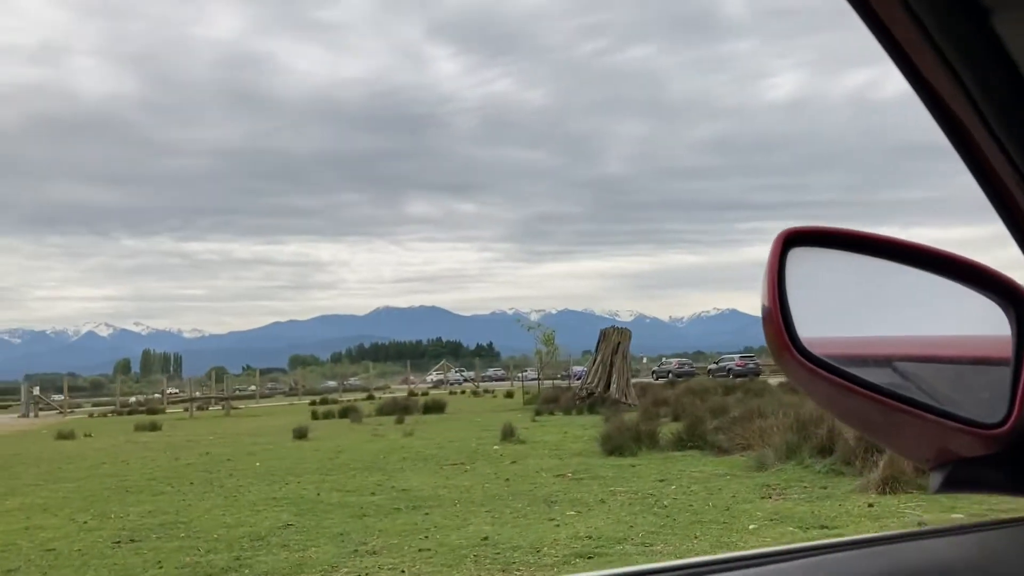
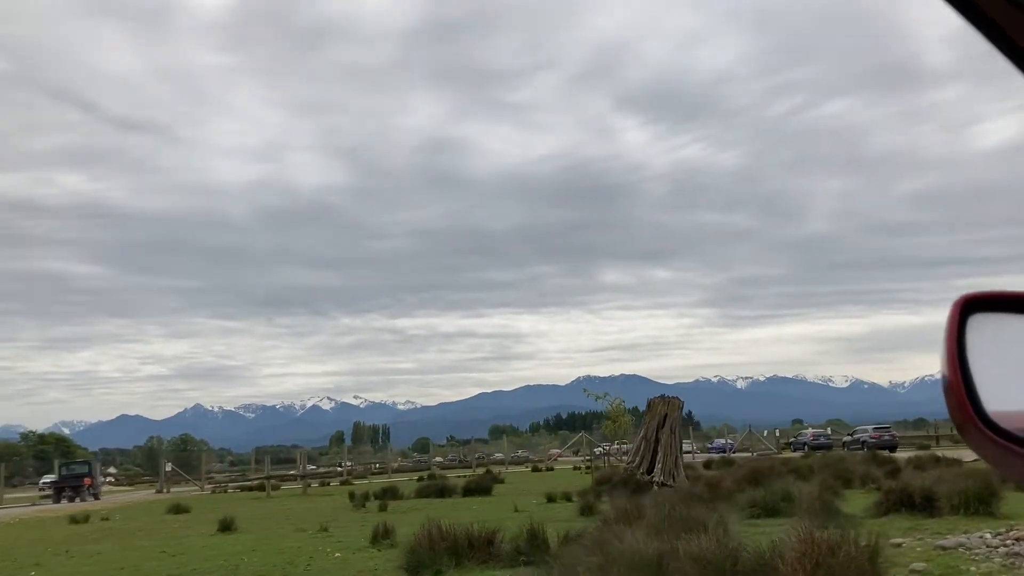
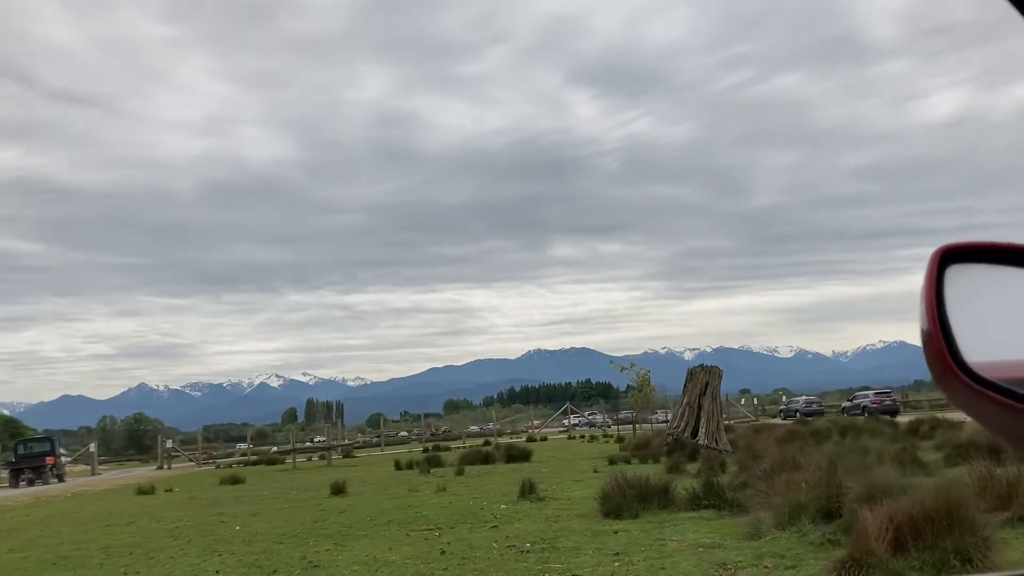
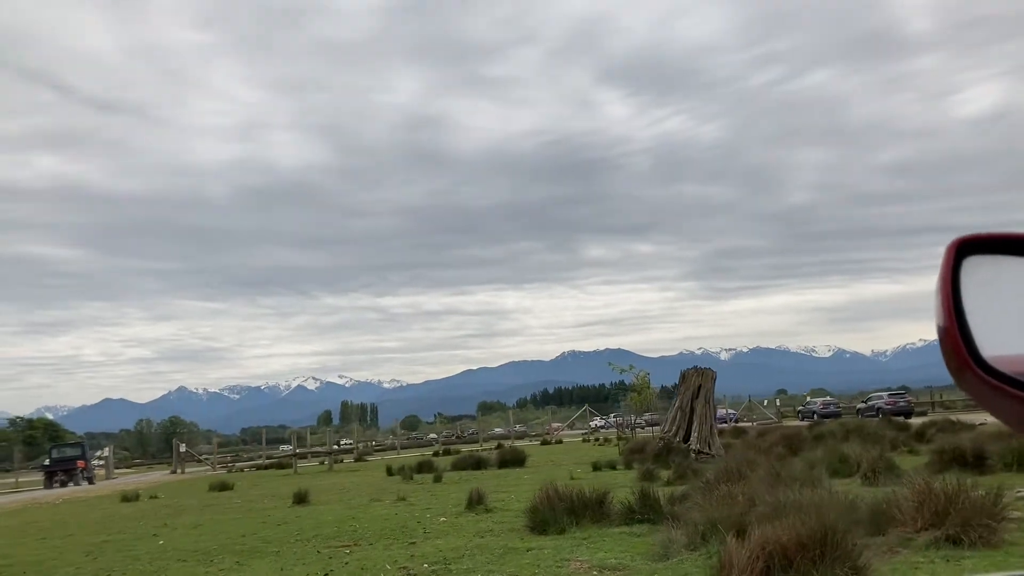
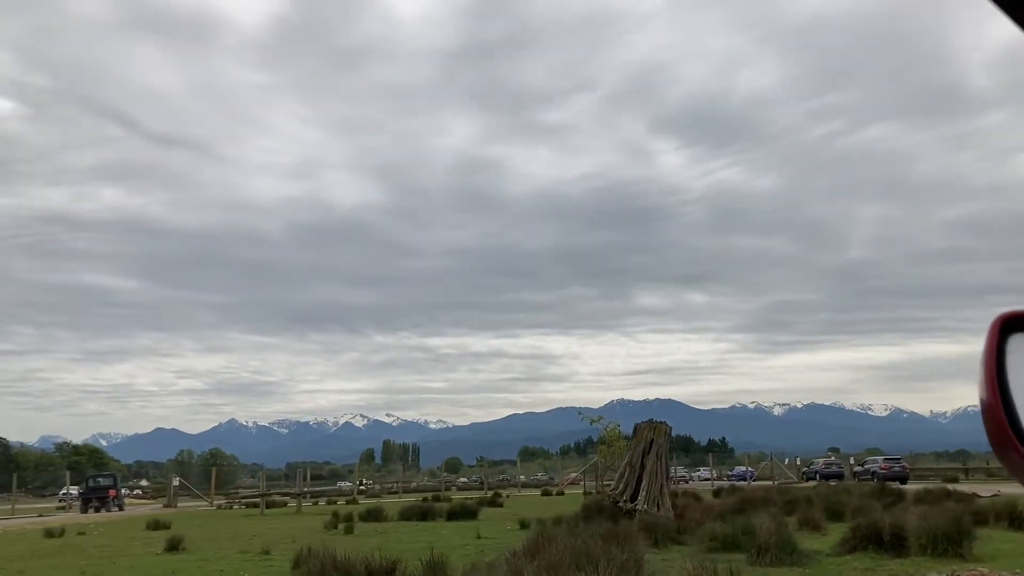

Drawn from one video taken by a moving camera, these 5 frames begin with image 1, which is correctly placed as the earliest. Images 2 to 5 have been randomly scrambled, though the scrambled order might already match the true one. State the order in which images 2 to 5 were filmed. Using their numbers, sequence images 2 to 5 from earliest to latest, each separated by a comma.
3, 4, 2, 5
